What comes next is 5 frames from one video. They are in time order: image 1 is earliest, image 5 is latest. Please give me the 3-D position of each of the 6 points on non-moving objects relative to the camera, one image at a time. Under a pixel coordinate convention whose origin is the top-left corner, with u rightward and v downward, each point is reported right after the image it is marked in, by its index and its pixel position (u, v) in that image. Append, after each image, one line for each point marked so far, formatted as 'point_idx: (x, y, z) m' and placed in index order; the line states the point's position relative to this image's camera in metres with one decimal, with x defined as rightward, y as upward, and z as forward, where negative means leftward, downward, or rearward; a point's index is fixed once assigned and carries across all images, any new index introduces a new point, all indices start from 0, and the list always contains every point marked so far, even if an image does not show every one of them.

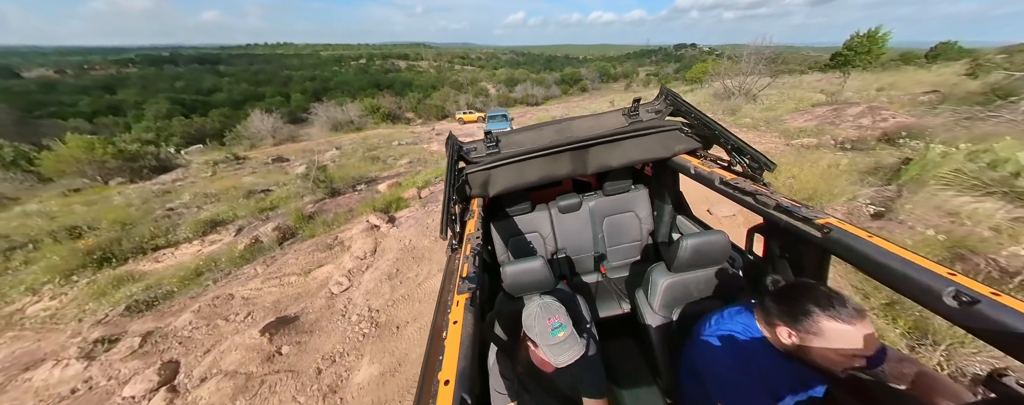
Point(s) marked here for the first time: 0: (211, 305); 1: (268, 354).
0: (-4.3, -1.5, +4.1) m
1: (-2.7, -1.7, +3.2) m
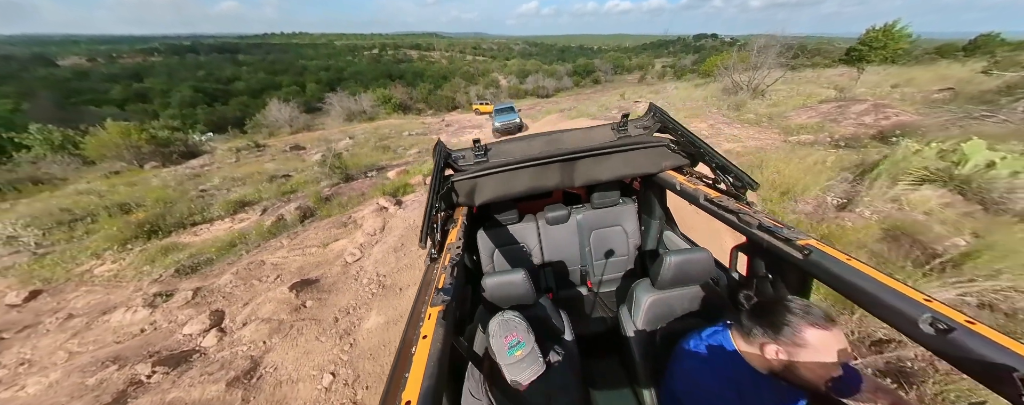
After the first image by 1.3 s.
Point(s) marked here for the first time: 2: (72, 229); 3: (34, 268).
0: (-4.5, -1.1, +4.9) m
1: (-3.0, -1.4, +3.9) m
2: (-10.7, -0.6, +6.9) m
3: (-9.4, -1.3, +5.6) m
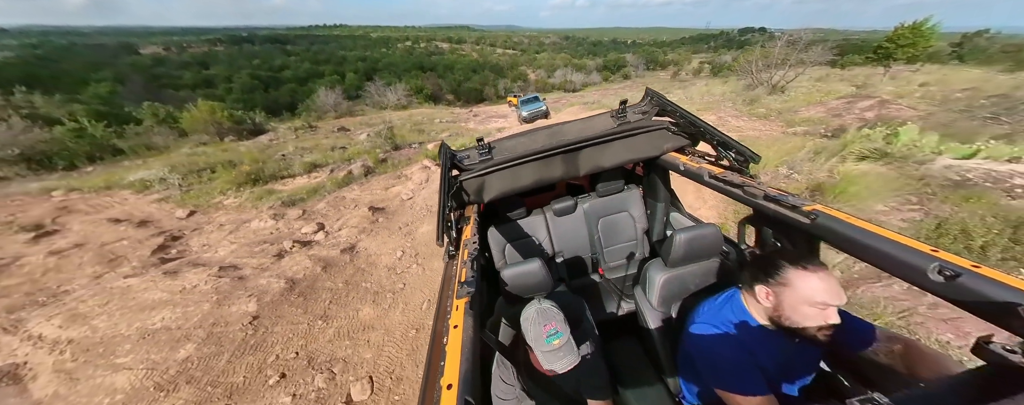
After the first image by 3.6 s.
0: (-4.2, 0.0, +6.8) m
1: (-2.8, -0.3, +5.7) m
2: (-10.2, +0.9, +9.3) m
3: (-9.1, +0.1, +8.0) m
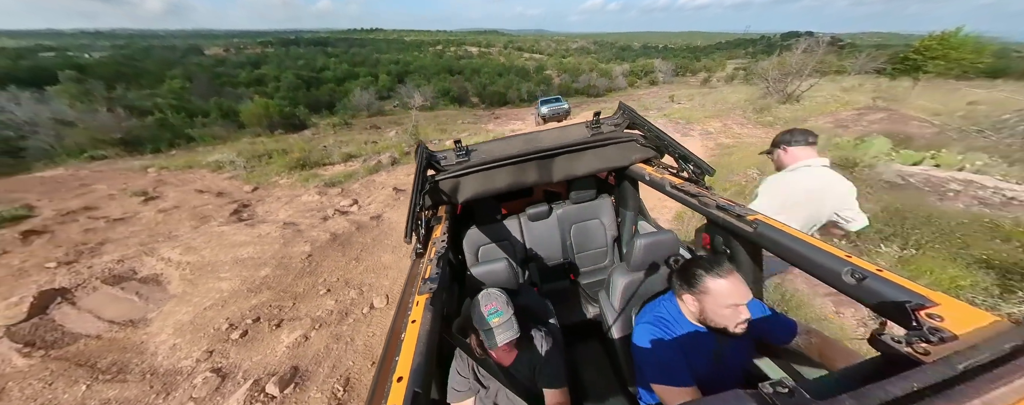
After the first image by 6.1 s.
0: (-4.2, +0.5, +8.3) m
1: (-2.9, +0.1, +7.1) m
2: (-10.0, +1.6, +11.2) m
3: (-9.0, +0.9, +9.8) m
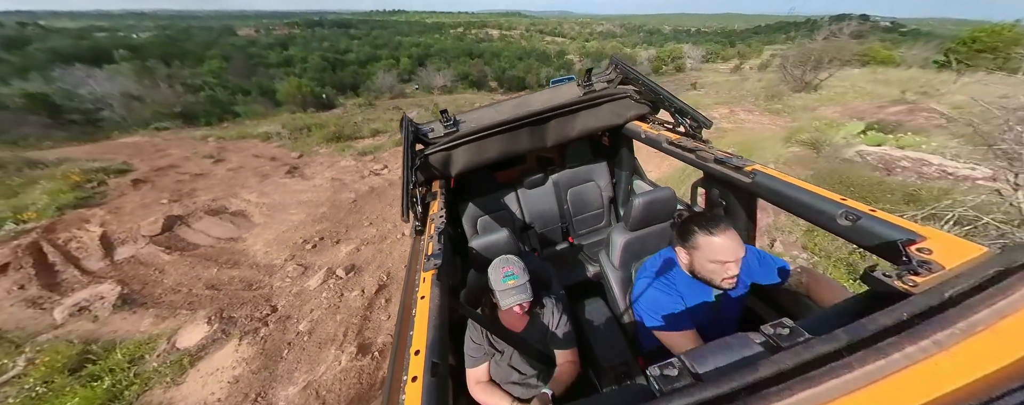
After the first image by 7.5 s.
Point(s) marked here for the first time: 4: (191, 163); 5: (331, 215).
0: (-4.0, +1.7, +9.6) m
1: (-2.7, +1.1, +8.4) m
2: (-9.5, +3.1, +12.8) m
3: (-8.6, +2.2, +11.3) m
4: (-11.4, +1.4, +10.1) m
5: (-3.7, -0.3, +5.9) m
